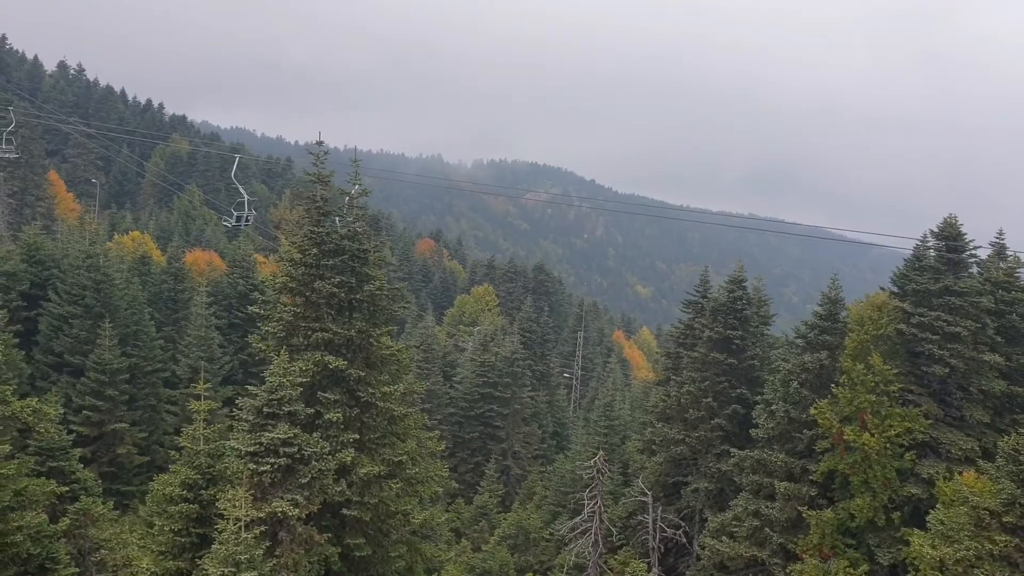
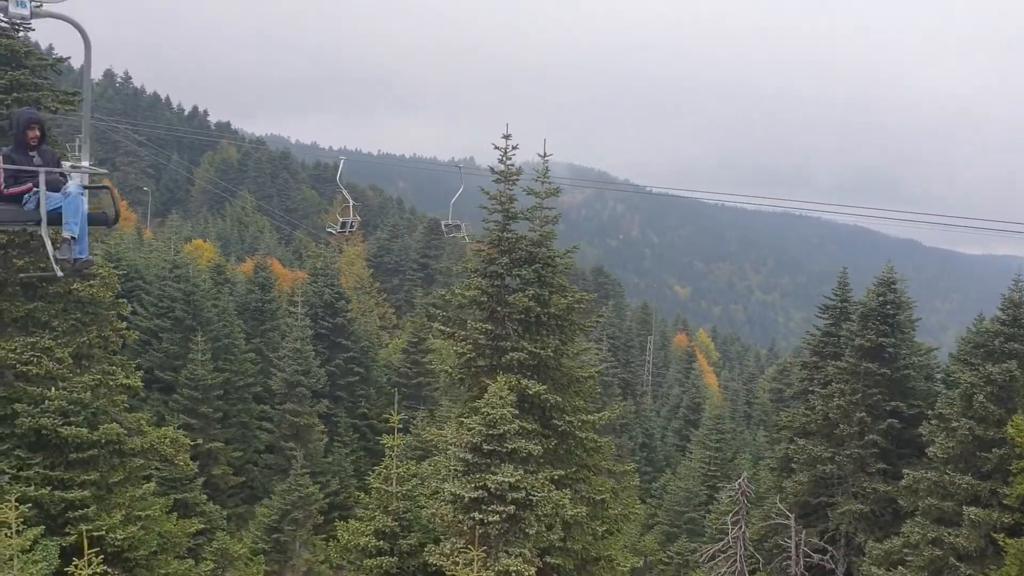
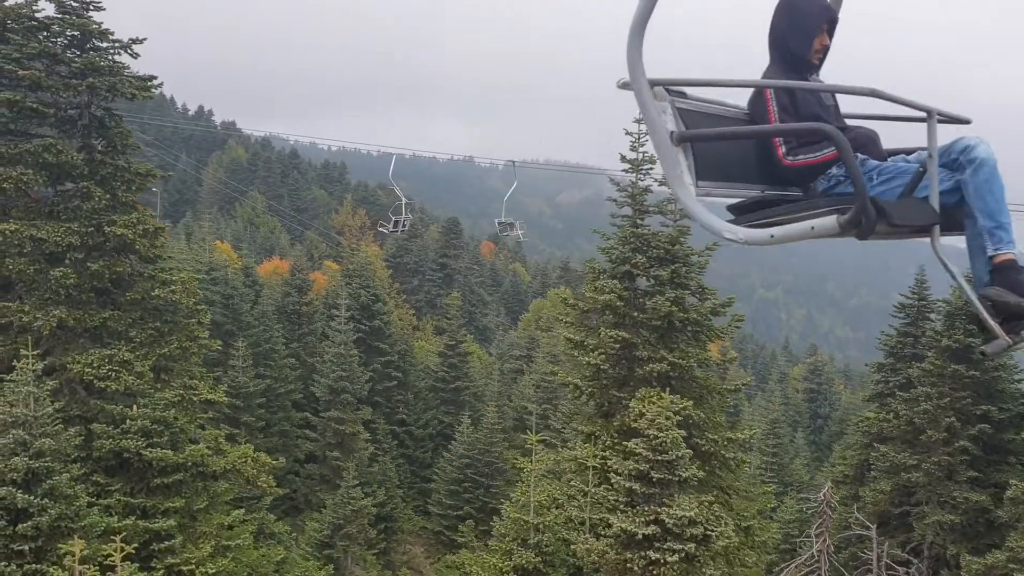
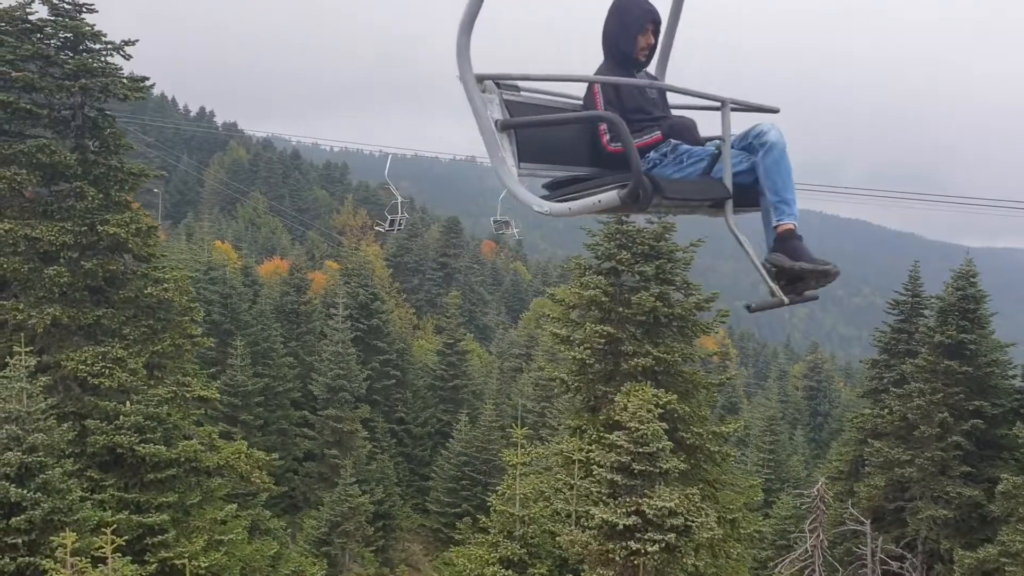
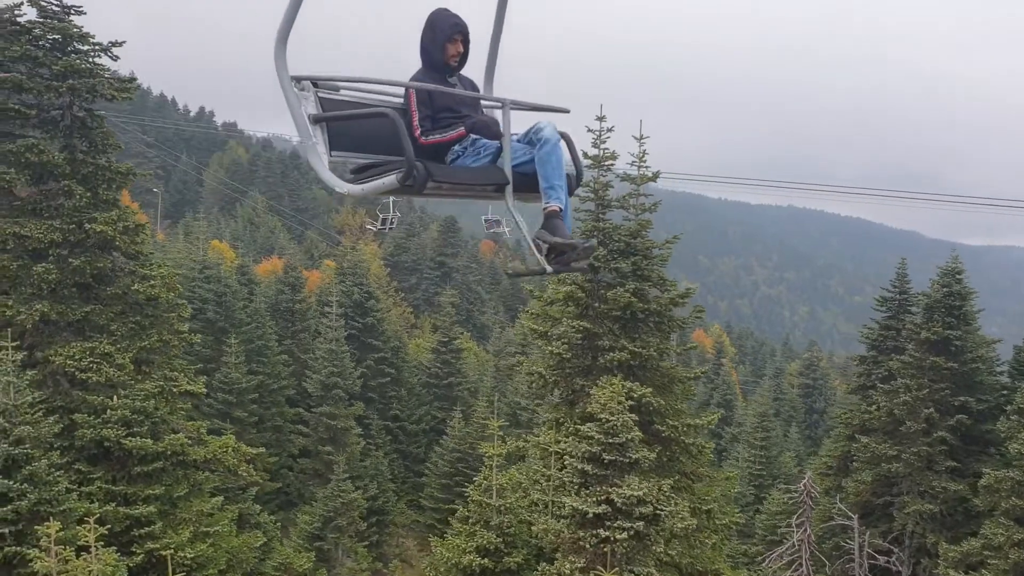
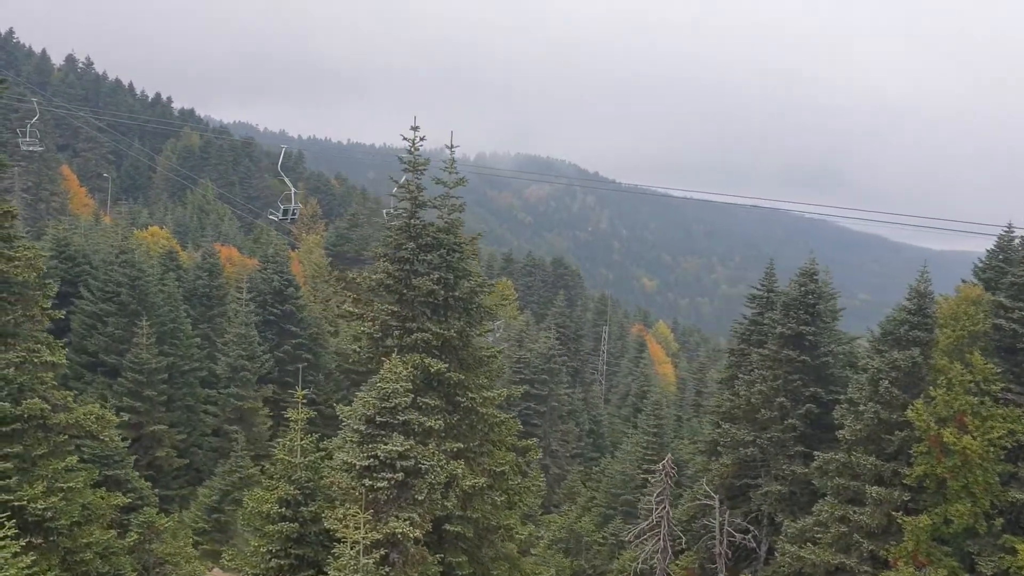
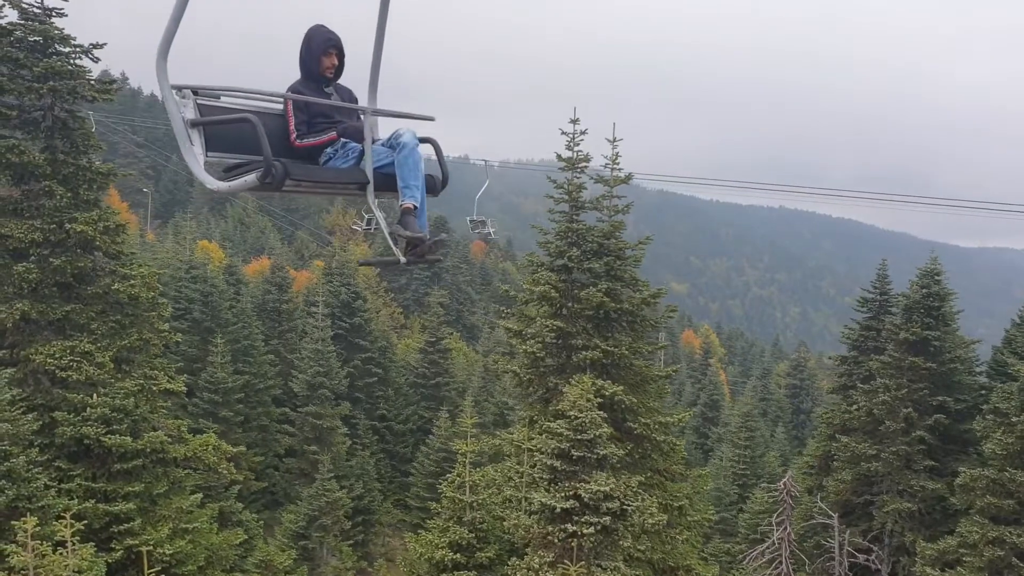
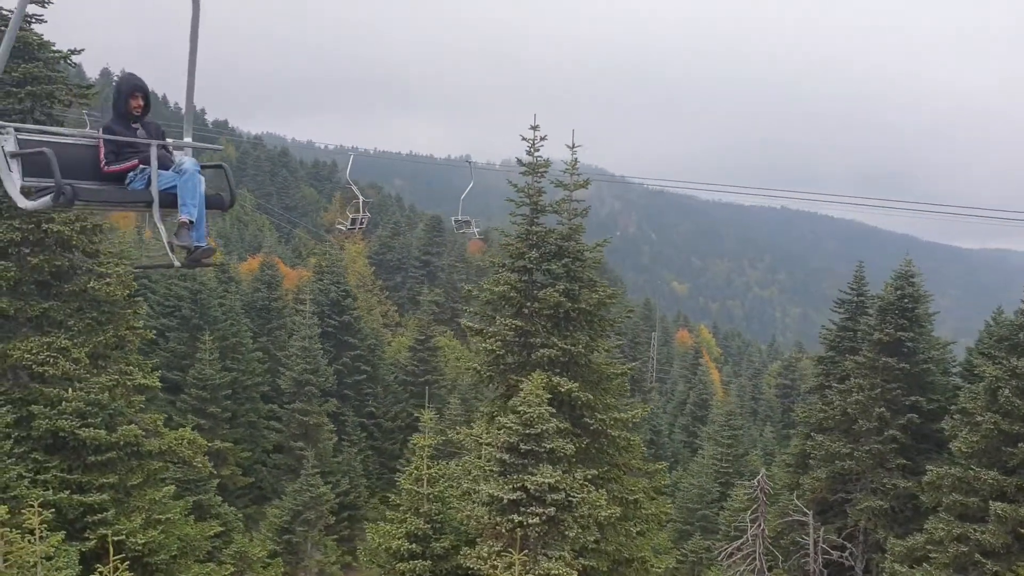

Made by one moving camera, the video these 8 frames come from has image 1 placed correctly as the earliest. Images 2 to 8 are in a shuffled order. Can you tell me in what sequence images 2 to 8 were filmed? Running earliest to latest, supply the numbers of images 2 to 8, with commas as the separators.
6, 2, 8, 7, 5, 4, 3
